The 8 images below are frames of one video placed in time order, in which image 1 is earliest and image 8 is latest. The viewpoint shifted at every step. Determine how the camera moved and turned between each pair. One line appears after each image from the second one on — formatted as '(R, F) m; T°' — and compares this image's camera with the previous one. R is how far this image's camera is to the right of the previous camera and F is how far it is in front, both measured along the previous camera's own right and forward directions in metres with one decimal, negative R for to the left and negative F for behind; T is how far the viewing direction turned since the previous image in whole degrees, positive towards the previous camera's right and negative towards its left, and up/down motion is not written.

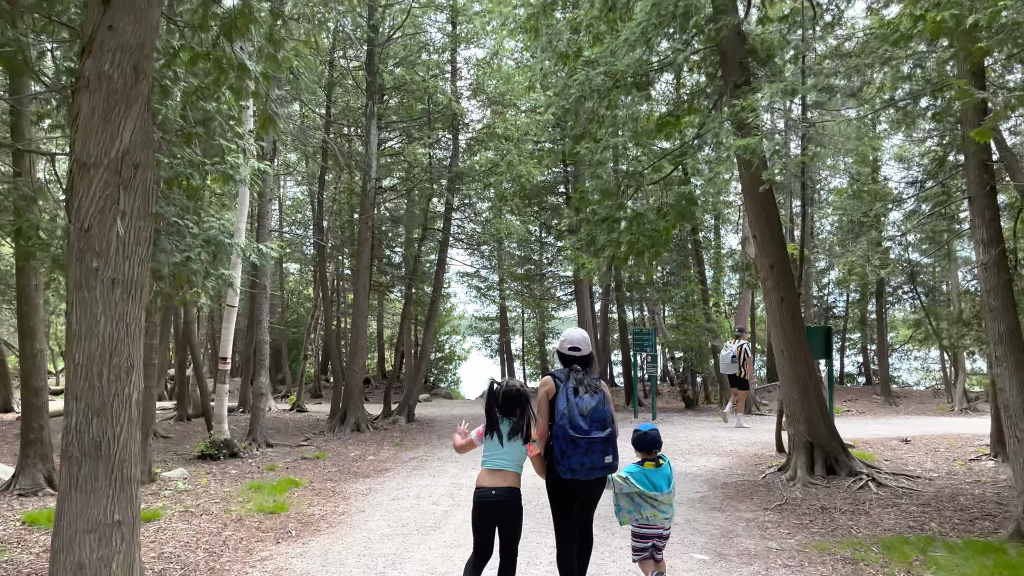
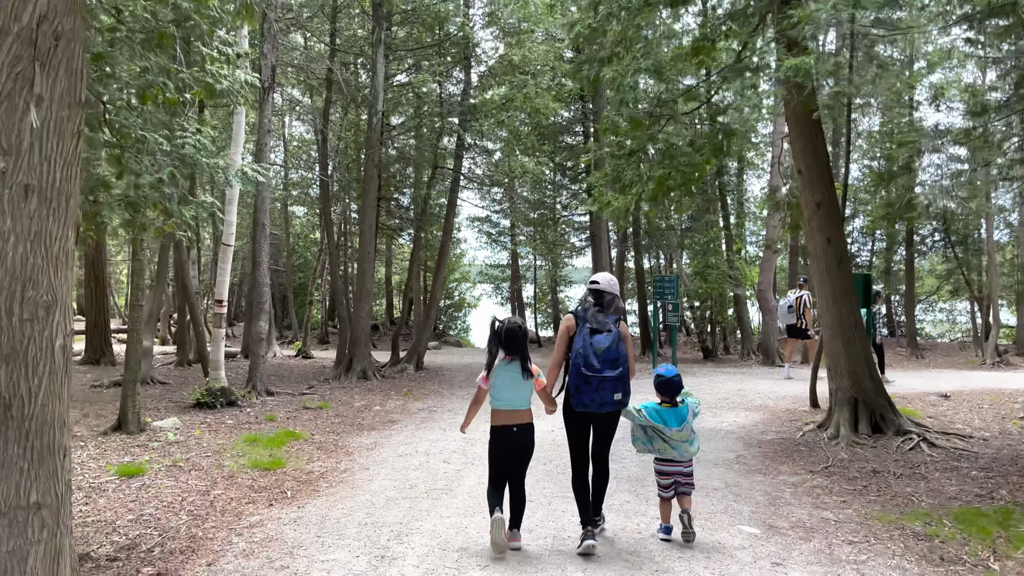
(-0.1, +0.8) m; -1°
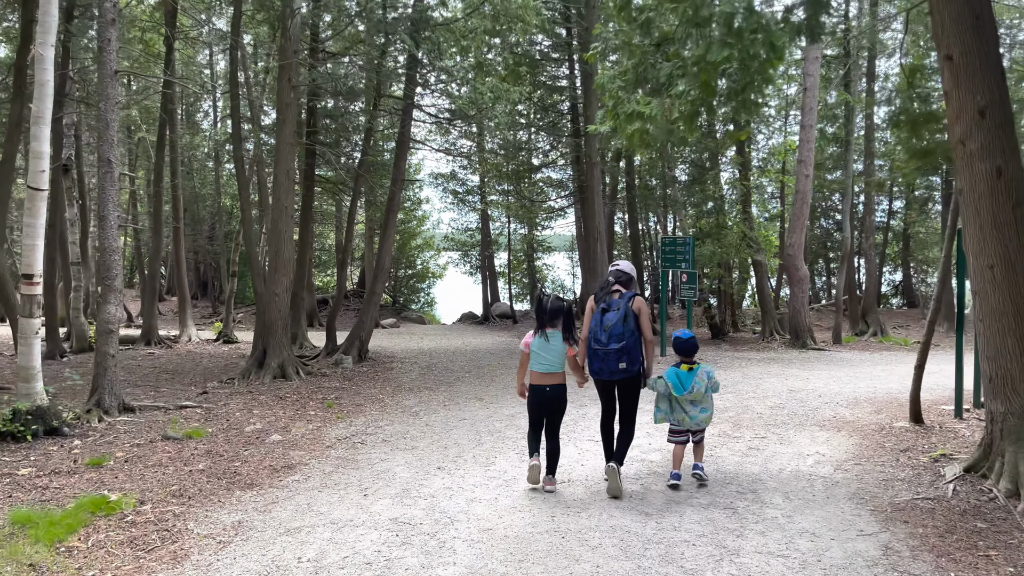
(0.0, +3.3) m; +2°
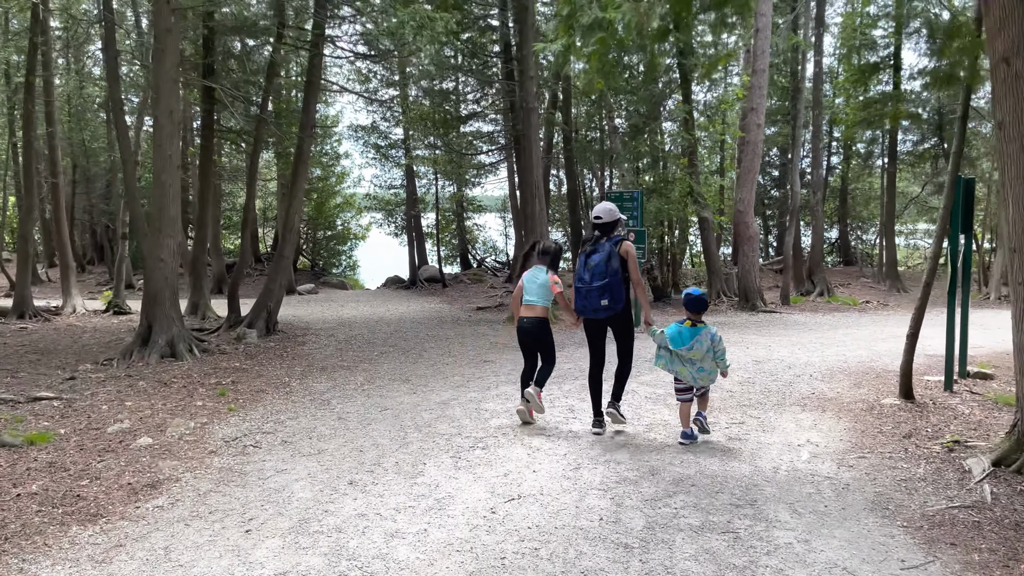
(0.0, +1.2) m; +5°
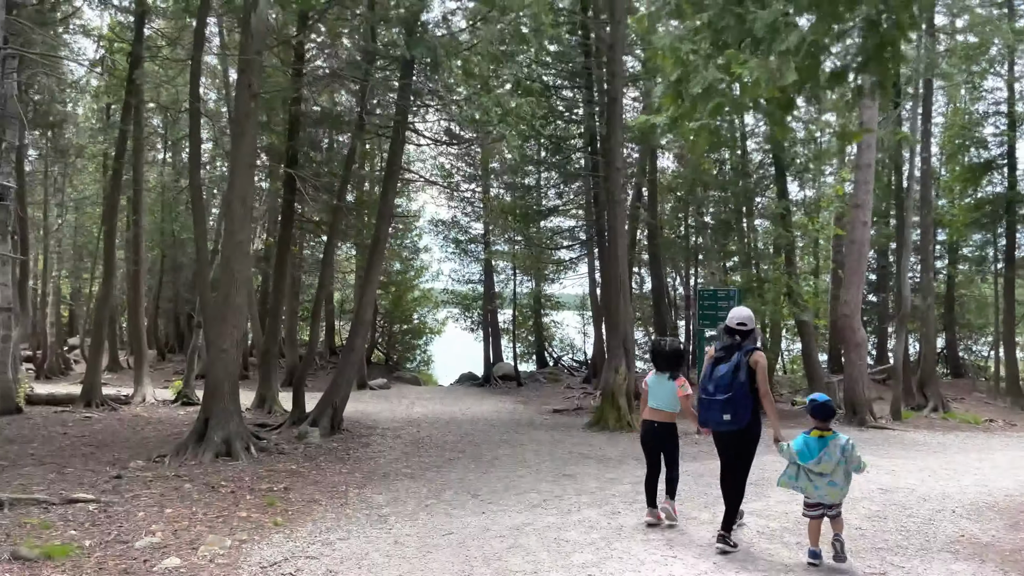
(-0.1, +0.7) m; -6°
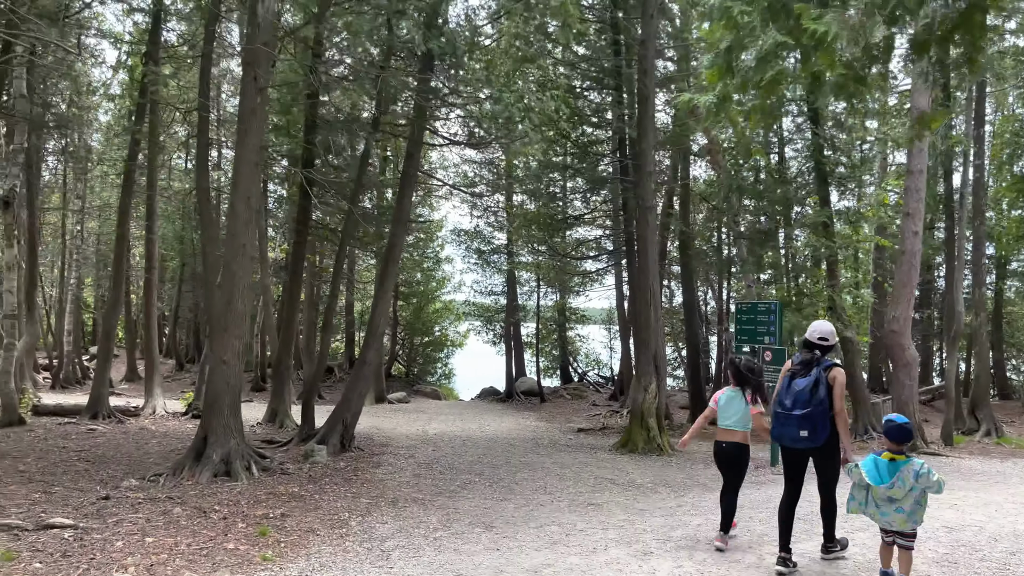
(0.0, +0.6) m; -2°
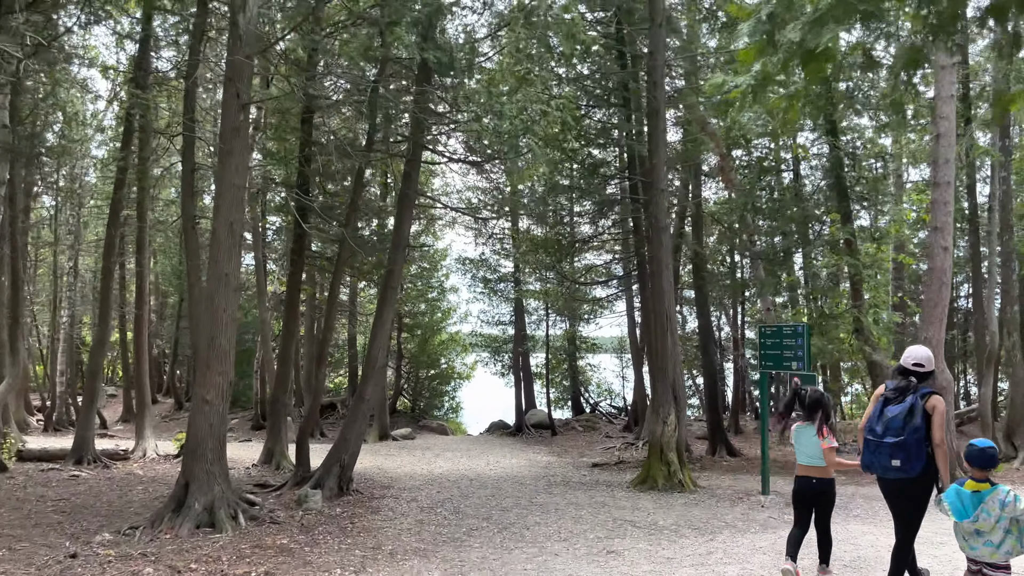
(0.0, +0.6) m; 0°
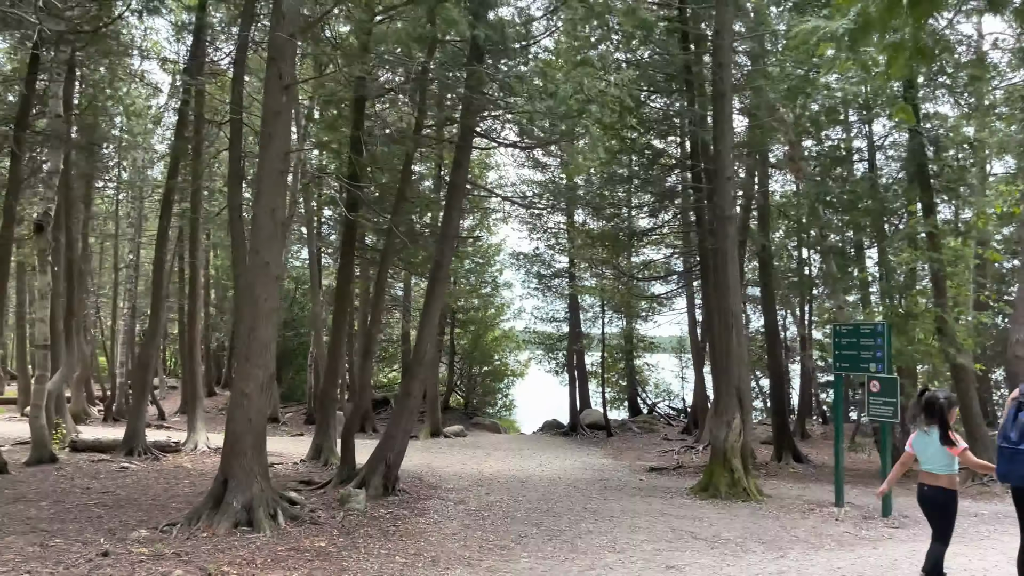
(0.0, +0.4) m; -4°
